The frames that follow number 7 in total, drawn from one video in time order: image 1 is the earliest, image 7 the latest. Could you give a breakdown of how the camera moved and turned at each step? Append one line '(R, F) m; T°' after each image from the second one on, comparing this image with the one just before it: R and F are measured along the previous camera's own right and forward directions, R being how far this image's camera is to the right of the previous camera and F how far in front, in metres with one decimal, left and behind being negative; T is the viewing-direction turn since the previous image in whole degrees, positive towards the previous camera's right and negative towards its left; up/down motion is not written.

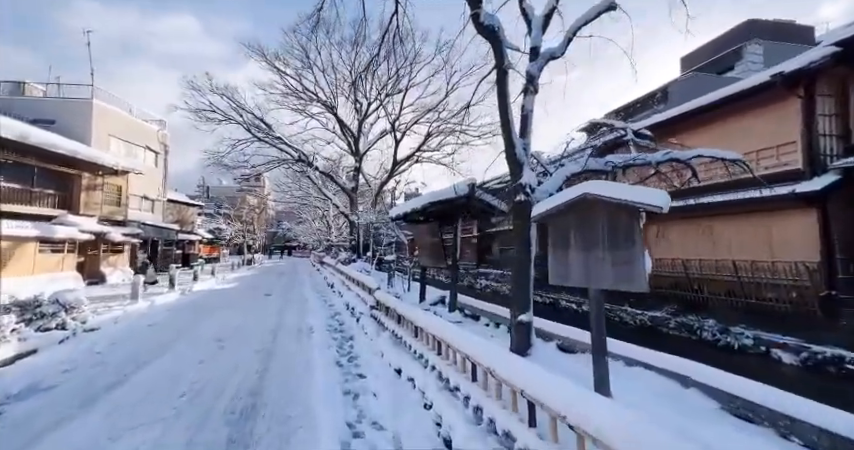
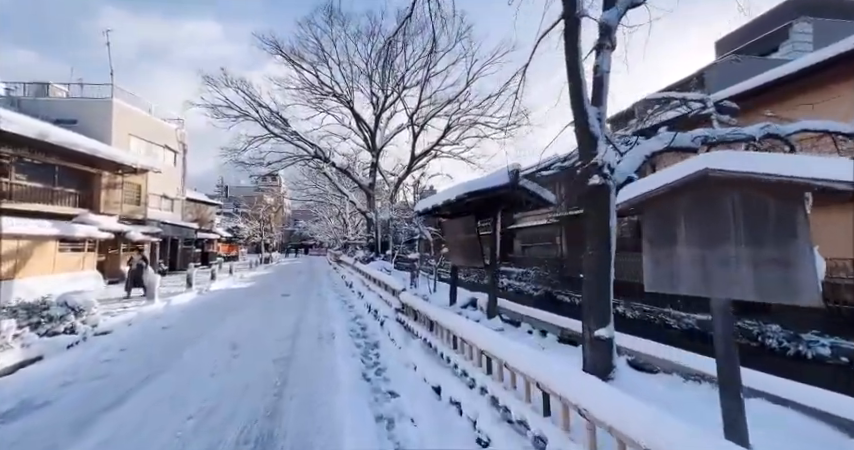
(-0.4, +0.8) m; -2°
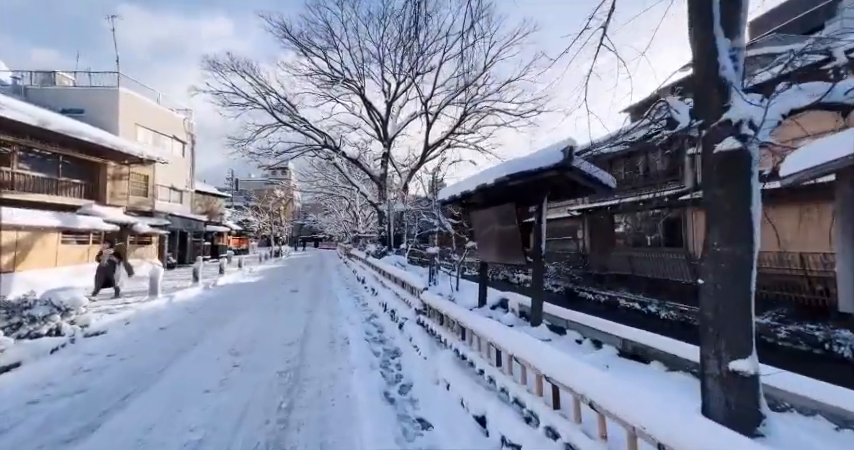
(-0.4, +0.9) m; -2°
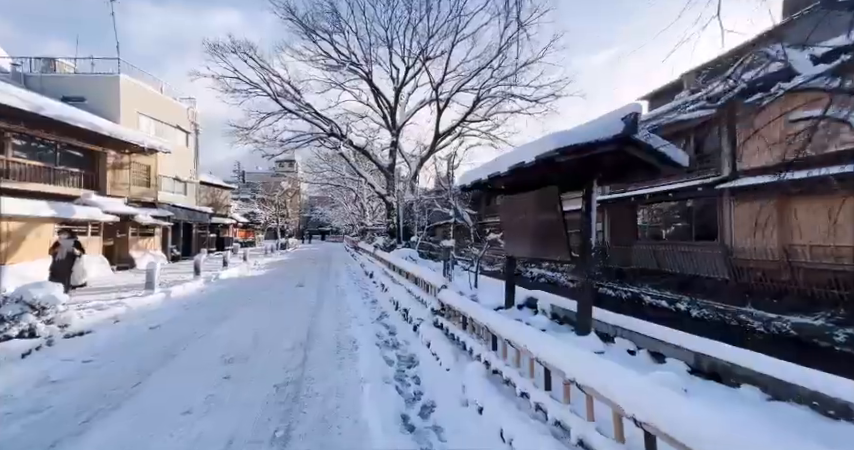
(-0.2, +0.8) m; -1°
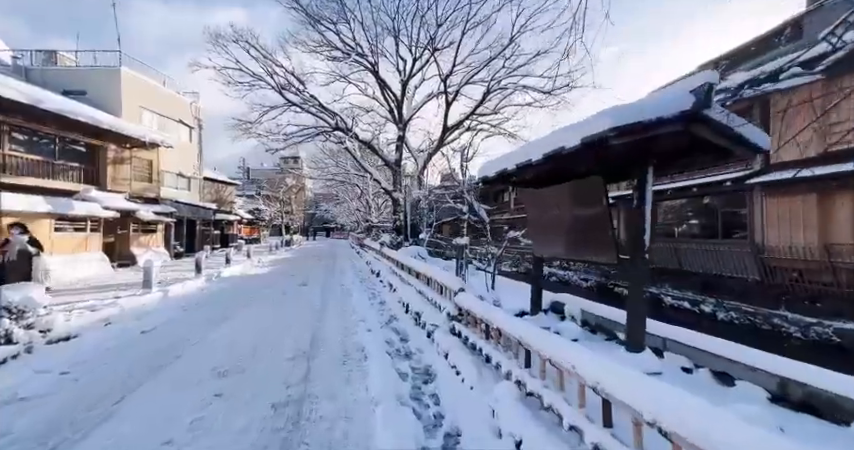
(-0.2, +0.6) m; -1°
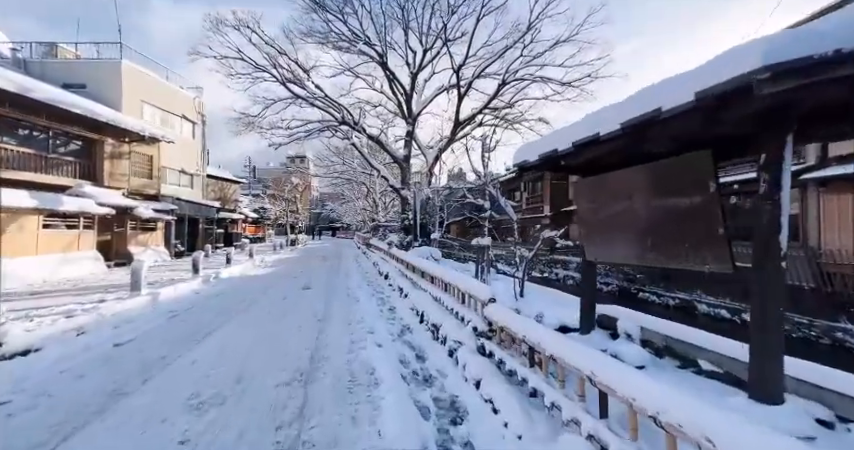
(-0.3, +1.0) m; -1°
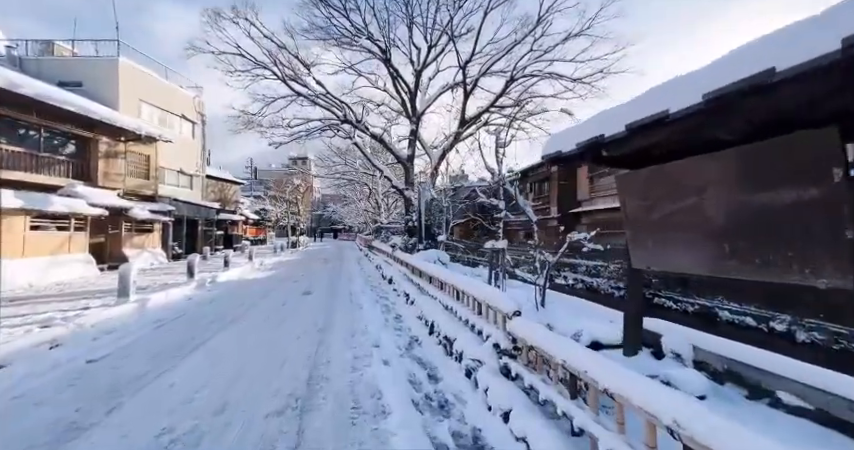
(-0.2, +0.6) m; 0°
